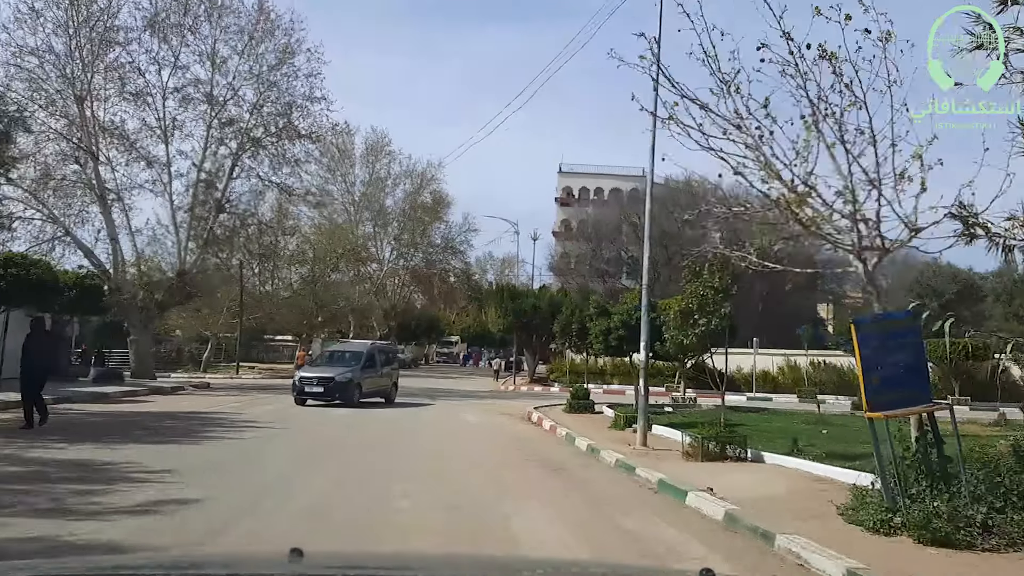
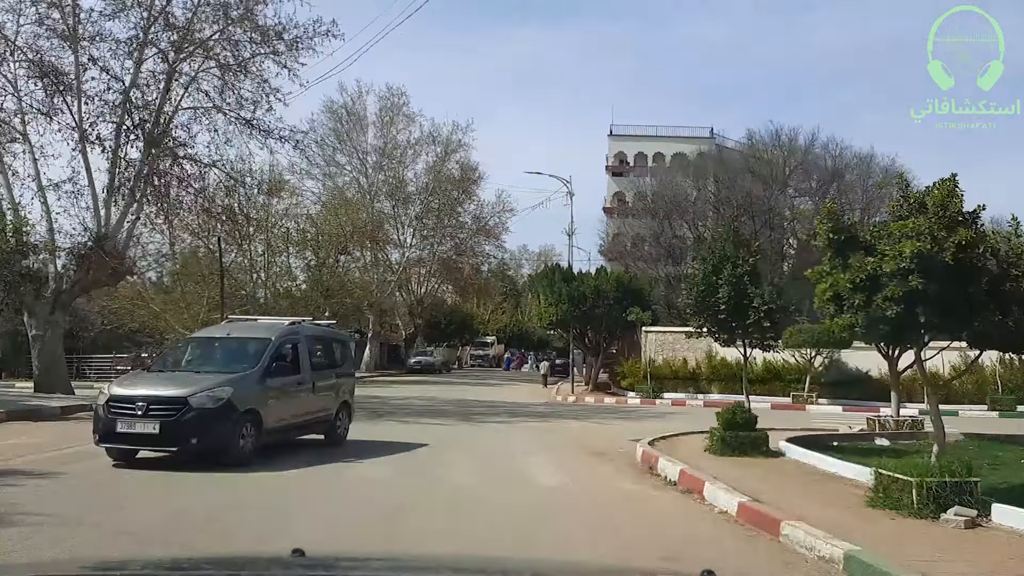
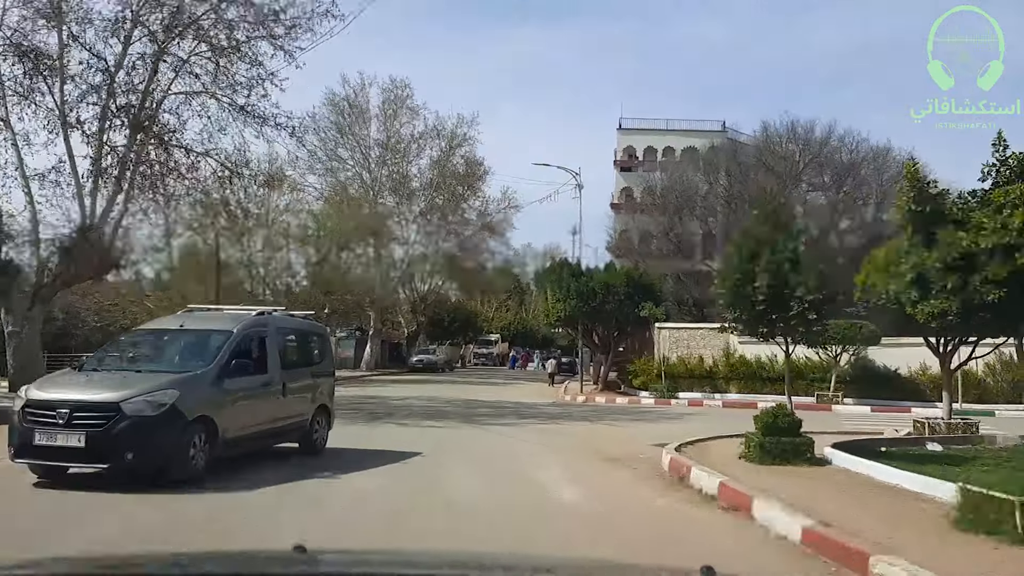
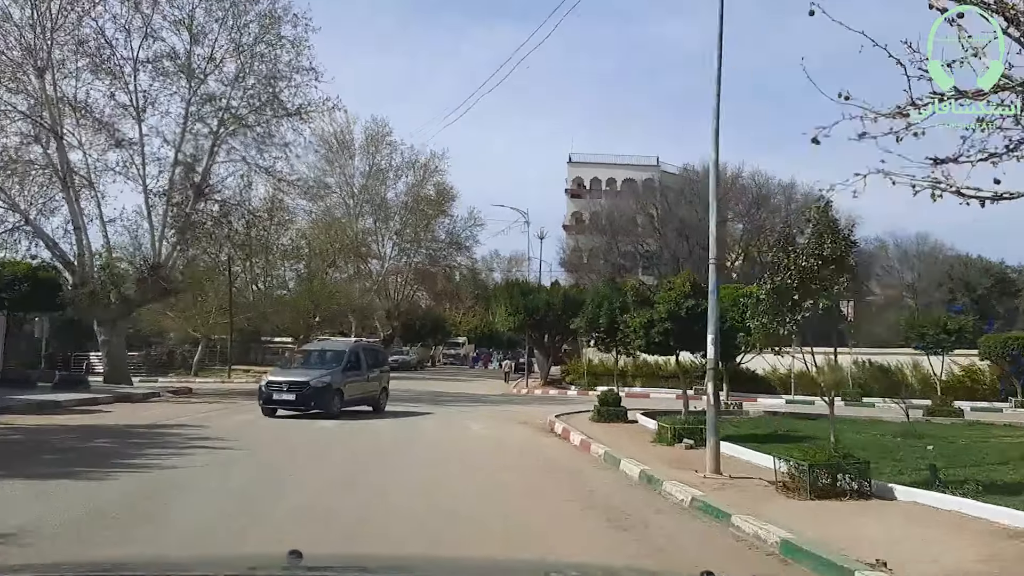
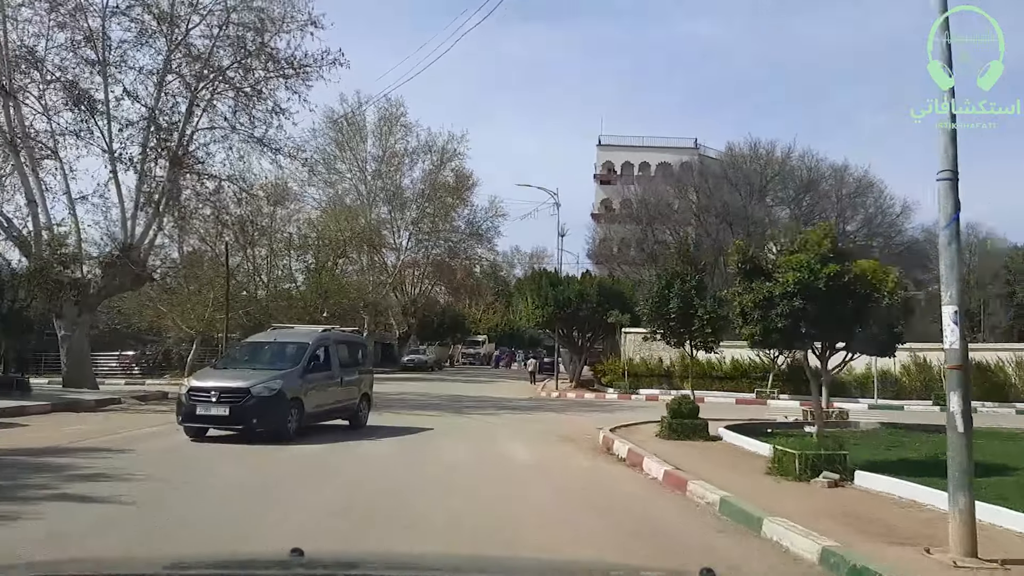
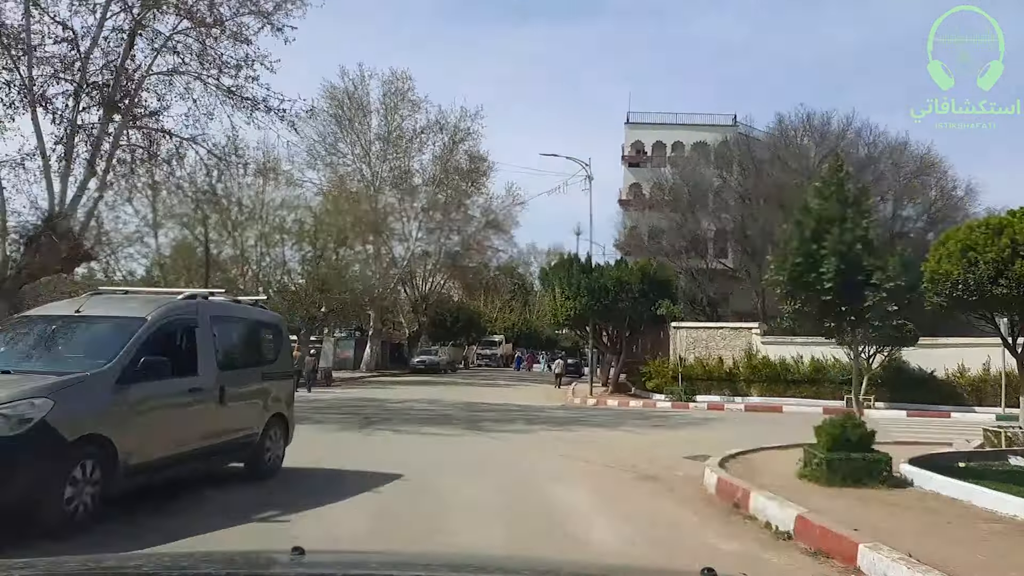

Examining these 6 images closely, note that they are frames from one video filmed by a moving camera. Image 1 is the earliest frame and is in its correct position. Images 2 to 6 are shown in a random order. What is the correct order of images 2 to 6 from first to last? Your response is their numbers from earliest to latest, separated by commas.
4, 5, 2, 3, 6
